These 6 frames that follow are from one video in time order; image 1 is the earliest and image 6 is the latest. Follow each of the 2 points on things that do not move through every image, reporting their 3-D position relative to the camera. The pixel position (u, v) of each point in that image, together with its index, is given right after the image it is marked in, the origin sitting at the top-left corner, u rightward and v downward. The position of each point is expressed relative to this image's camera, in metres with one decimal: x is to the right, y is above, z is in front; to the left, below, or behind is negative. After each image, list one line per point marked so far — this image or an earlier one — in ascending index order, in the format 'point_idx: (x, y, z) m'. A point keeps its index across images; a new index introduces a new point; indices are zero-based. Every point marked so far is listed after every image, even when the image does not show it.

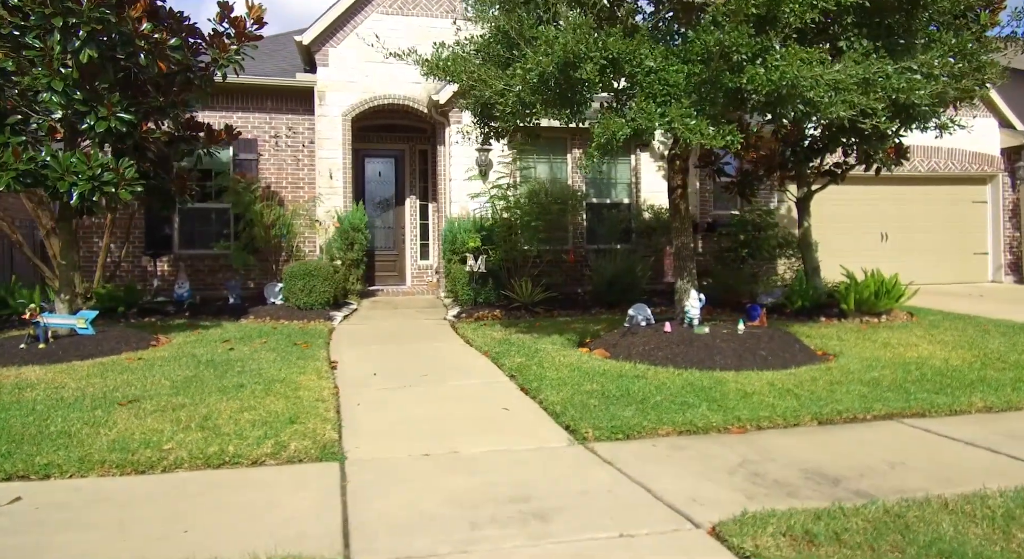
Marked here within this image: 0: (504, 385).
0: (-0.1, -0.9, +5.7) m
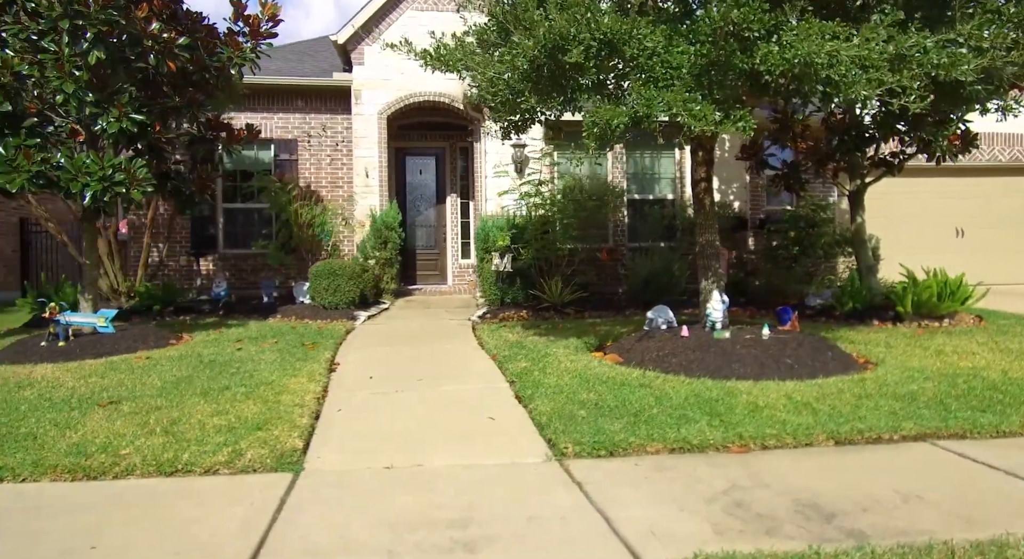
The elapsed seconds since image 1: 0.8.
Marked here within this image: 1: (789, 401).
0: (-0.1, -0.9, +5.4) m
1: (+2.1, -0.9, +4.8) m
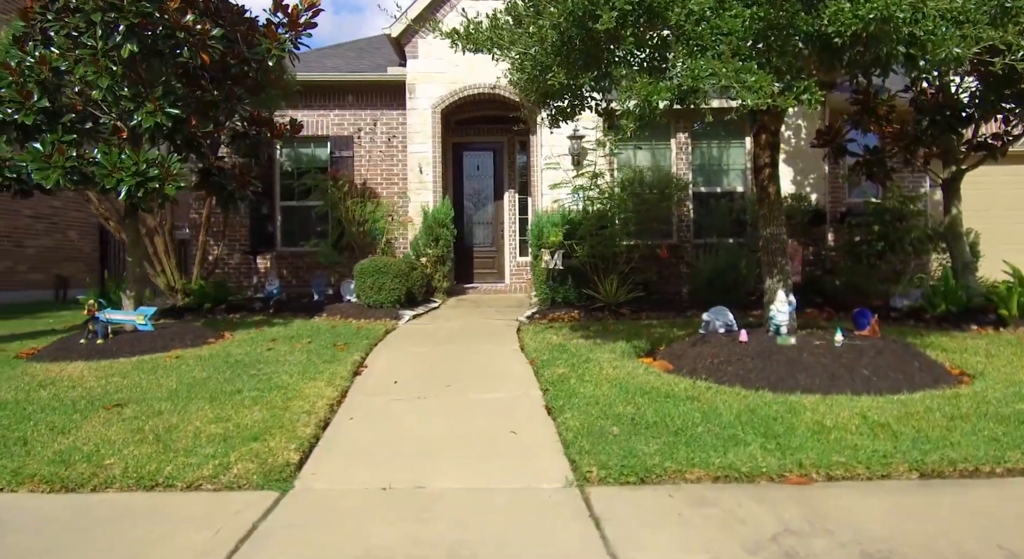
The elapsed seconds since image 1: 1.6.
0: (+0.1, -0.9, +4.9) m
1: (+2.2, -0.9, +4.0) m
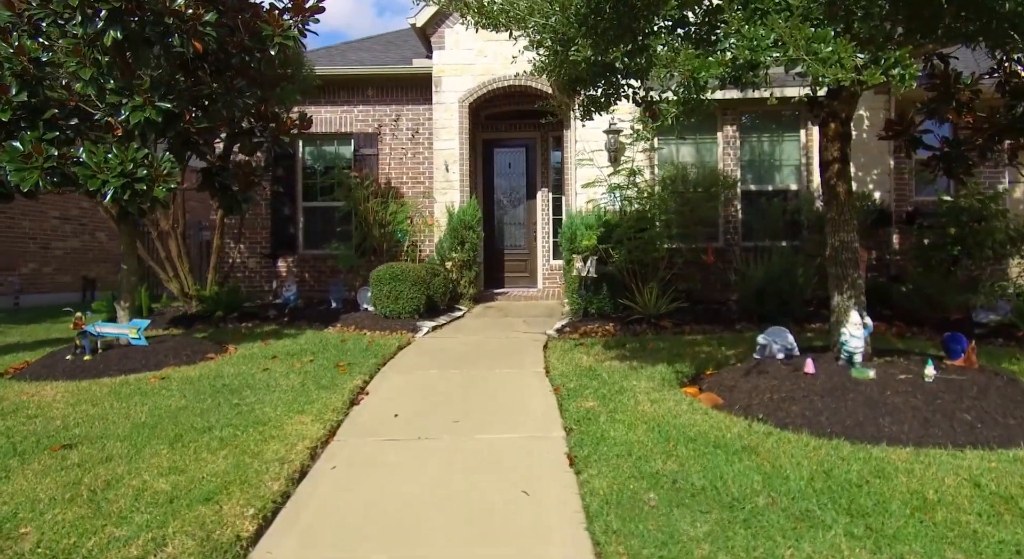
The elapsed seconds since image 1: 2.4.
0: (+0.2, -1.0, +4.1) m
1: (+2.3, -1.0, +3.1) m
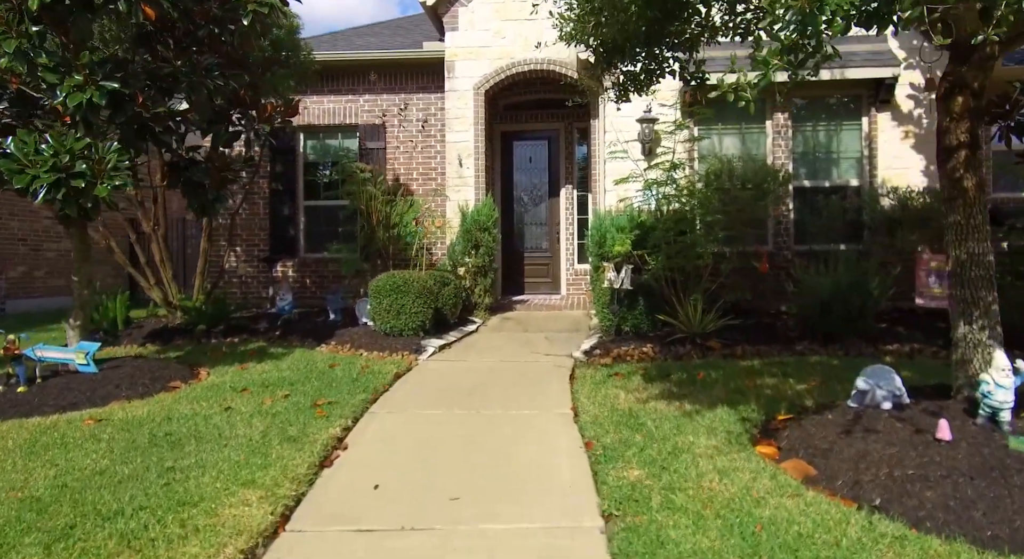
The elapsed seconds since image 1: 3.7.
0: (+0.3, -1.2, +2.9) m
1: (+2.3, -1.2, +1.9) m
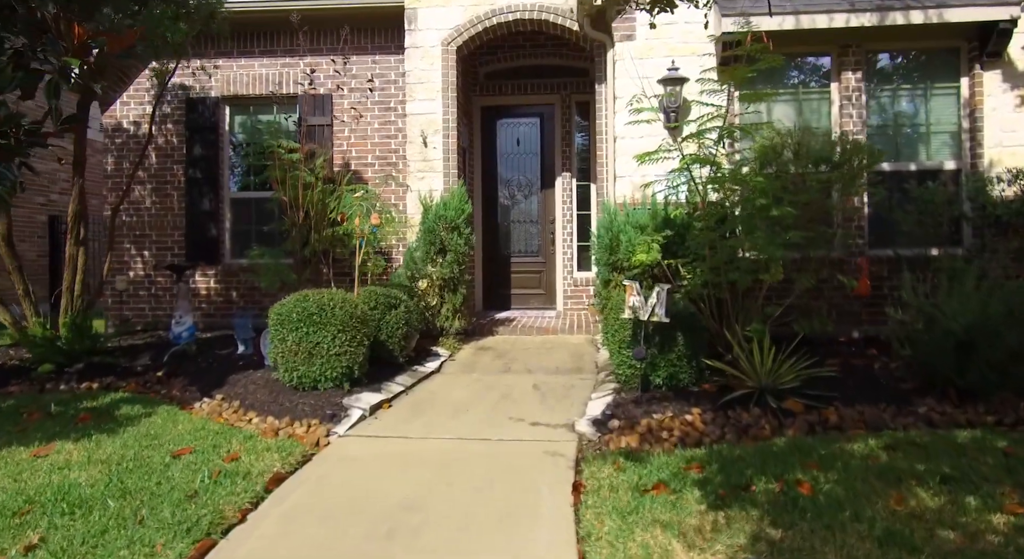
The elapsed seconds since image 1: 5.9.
0: (+0.1, -1.4, +0.5) m
1: (+2.1, -1.4, -0.5) m
